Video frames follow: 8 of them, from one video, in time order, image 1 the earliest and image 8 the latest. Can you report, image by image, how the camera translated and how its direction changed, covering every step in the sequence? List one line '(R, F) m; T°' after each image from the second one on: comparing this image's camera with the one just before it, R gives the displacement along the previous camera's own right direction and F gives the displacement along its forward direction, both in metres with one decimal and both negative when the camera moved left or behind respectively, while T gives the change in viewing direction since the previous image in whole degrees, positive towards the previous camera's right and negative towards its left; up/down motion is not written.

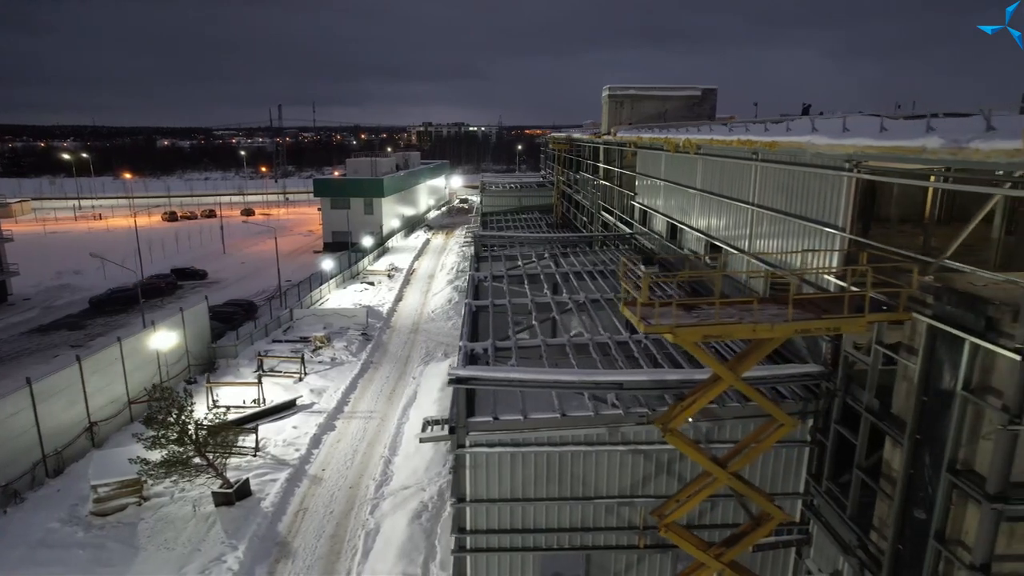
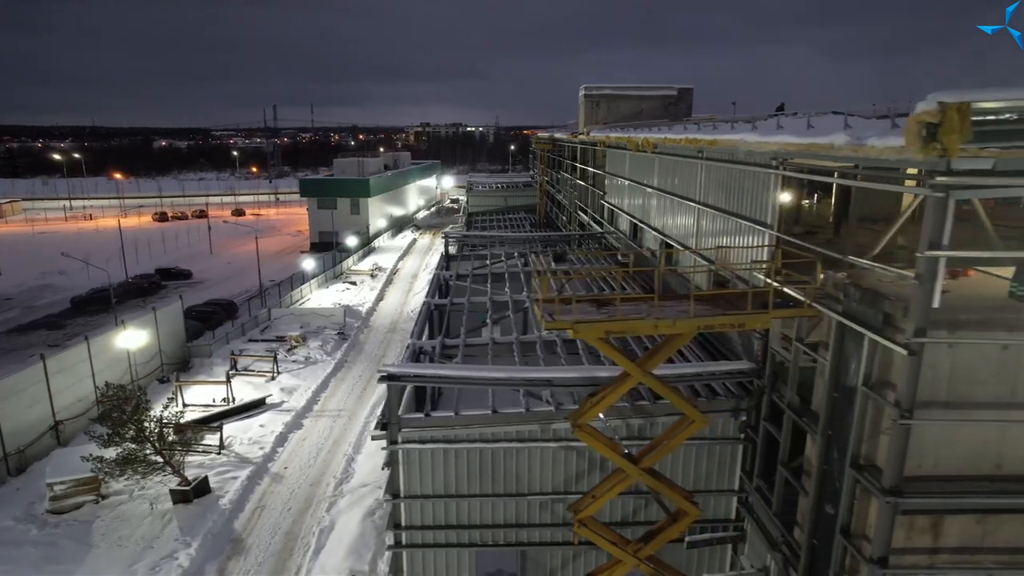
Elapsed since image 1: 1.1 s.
(+1.1, -0.1) m; 0°
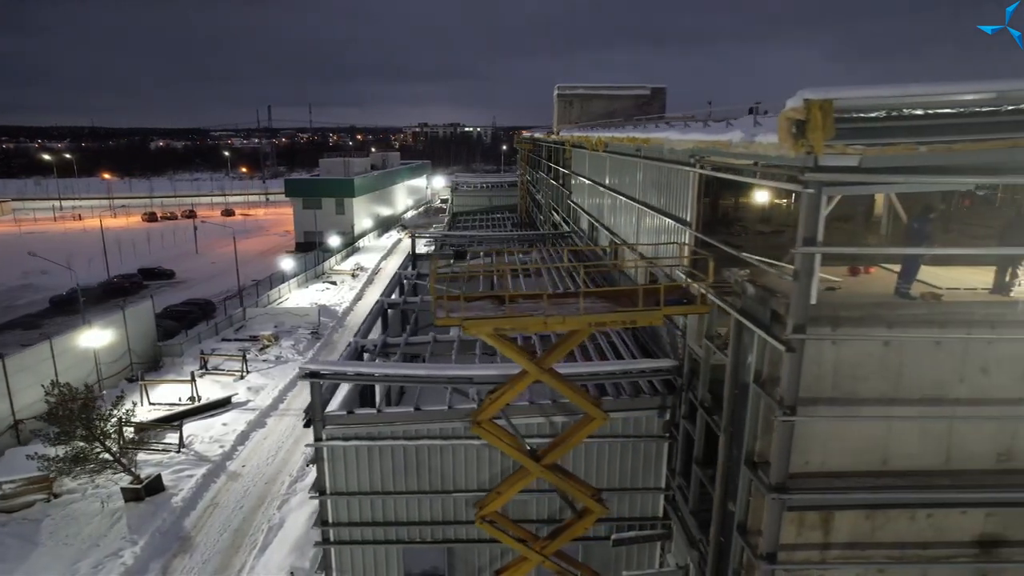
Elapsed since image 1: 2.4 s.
(+1.2, 0.0) m; 0°
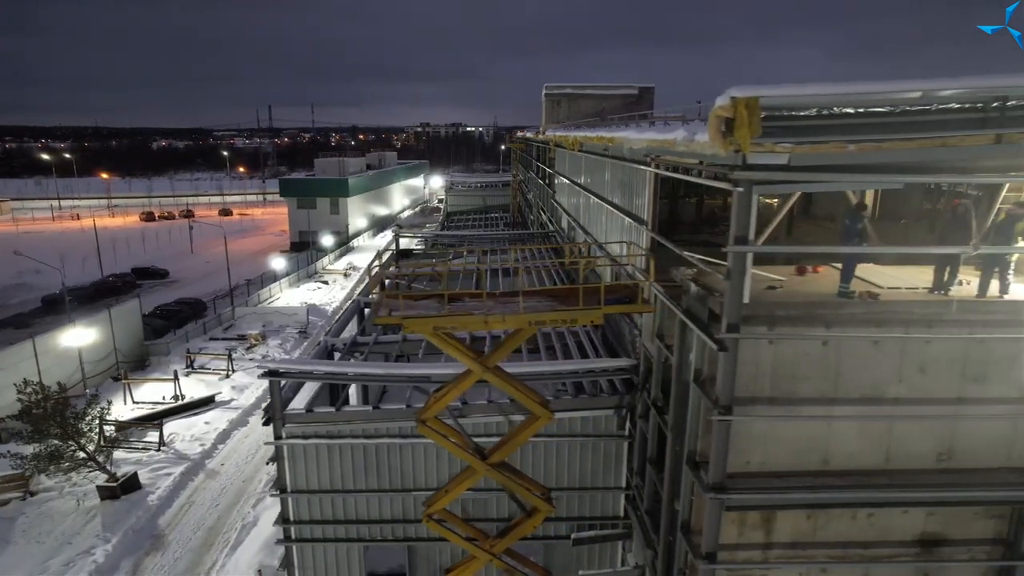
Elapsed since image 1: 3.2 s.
(+0.7, 0.0) m; 0°
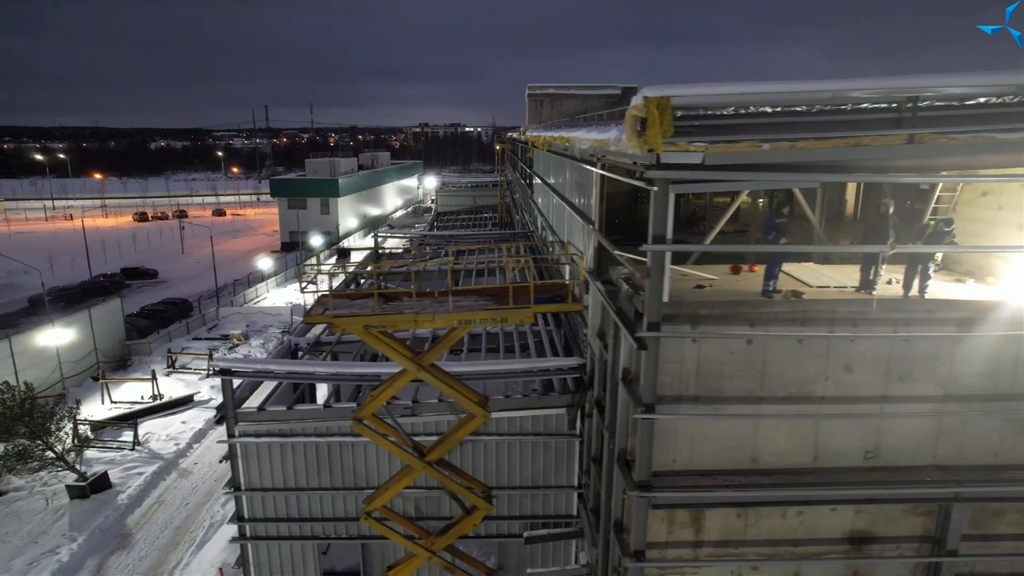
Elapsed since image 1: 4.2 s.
(+0.8, 0.0) m; 0°
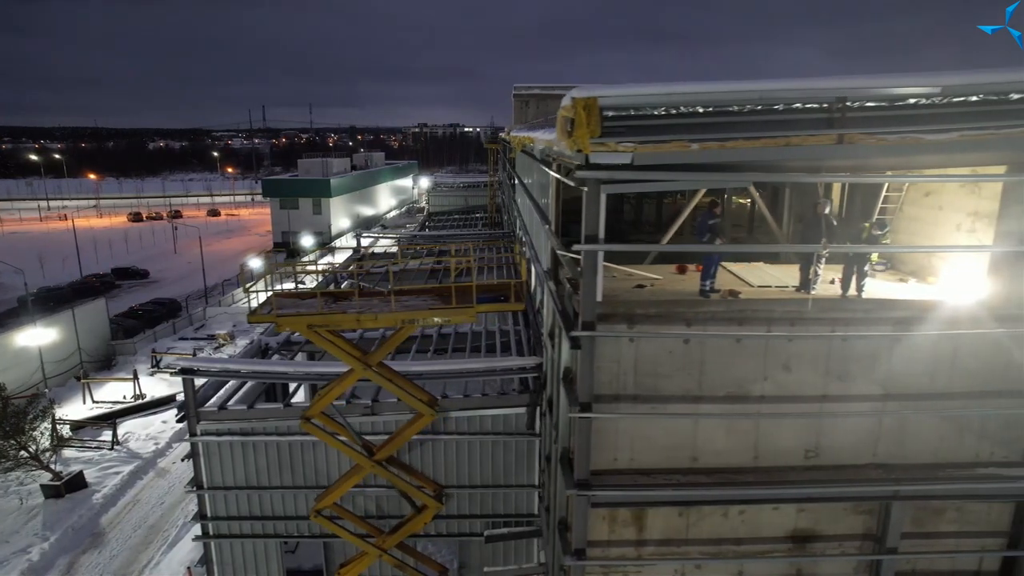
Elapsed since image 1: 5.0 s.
(+0.7, 0.0) m; 0°
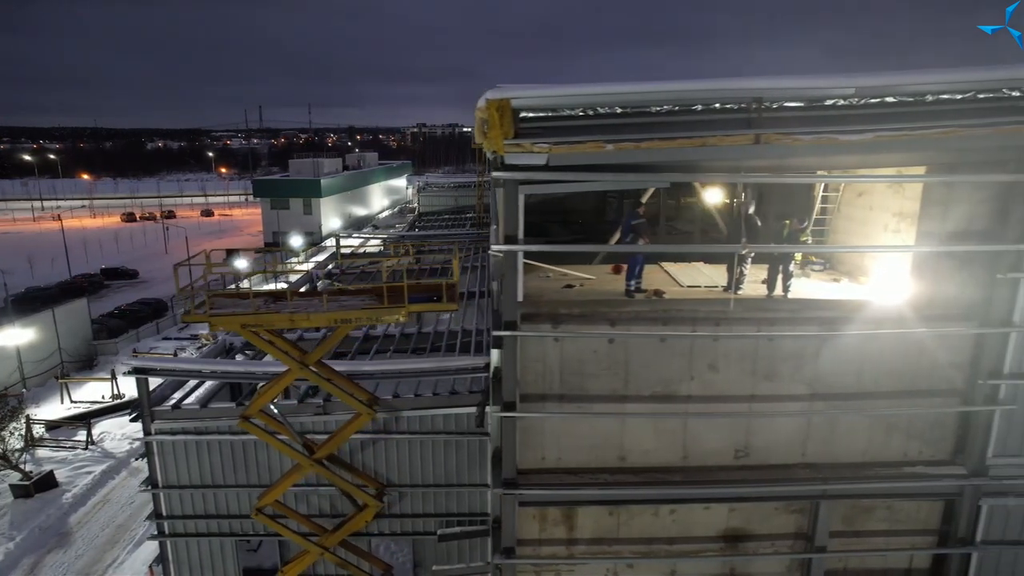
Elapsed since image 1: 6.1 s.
(+0.8, 0.0) m; 0°
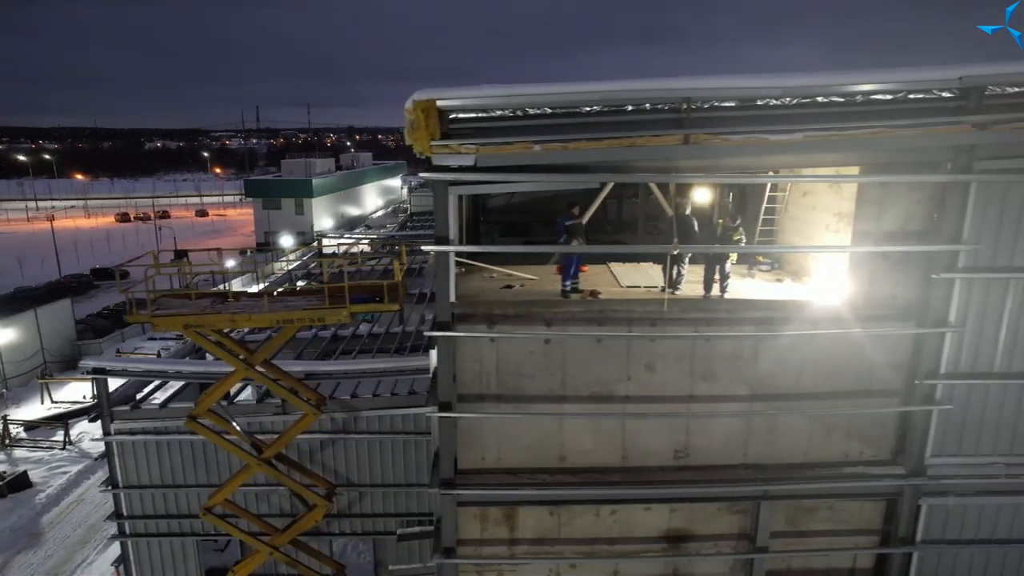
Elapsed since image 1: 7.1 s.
(+0.7, 0.0) m; 0°
